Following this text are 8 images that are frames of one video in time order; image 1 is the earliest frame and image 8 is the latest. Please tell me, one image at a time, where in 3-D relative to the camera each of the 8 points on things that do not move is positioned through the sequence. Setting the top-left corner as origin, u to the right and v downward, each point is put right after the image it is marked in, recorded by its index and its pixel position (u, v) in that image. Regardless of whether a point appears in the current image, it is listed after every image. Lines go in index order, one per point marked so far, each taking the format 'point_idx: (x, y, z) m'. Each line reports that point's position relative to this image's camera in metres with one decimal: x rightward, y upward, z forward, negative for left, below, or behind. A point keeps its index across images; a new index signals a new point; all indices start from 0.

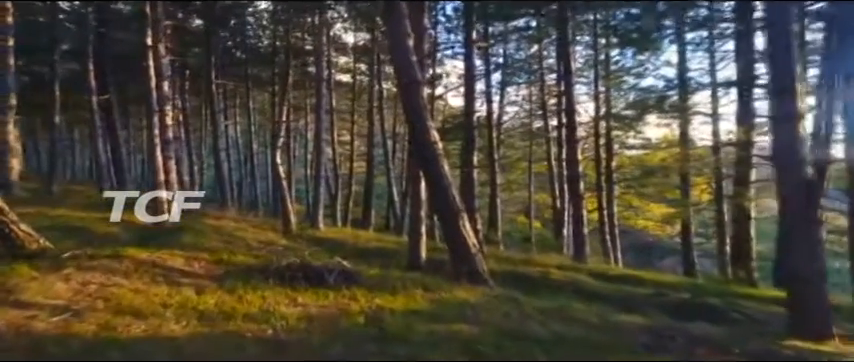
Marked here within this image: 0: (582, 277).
0: (+1.8, -1.1, +9.4) m
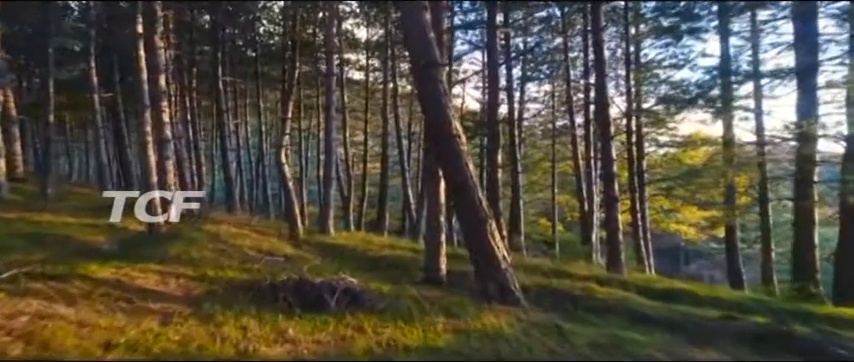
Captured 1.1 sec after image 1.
0: (+2.0, -1.1, +8.0) m
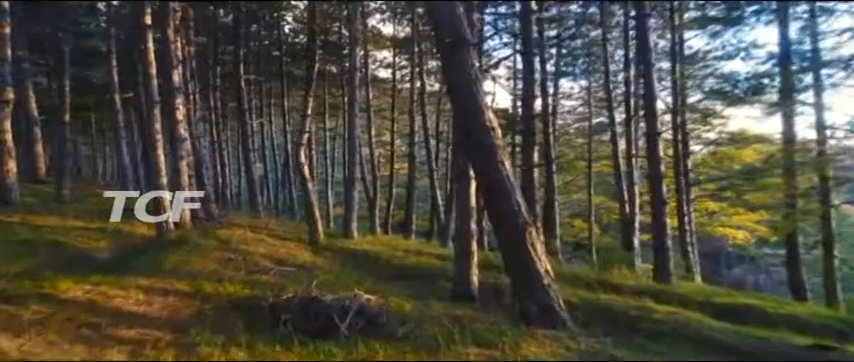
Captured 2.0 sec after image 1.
0: (+2.3, -1.1, +6.9) m
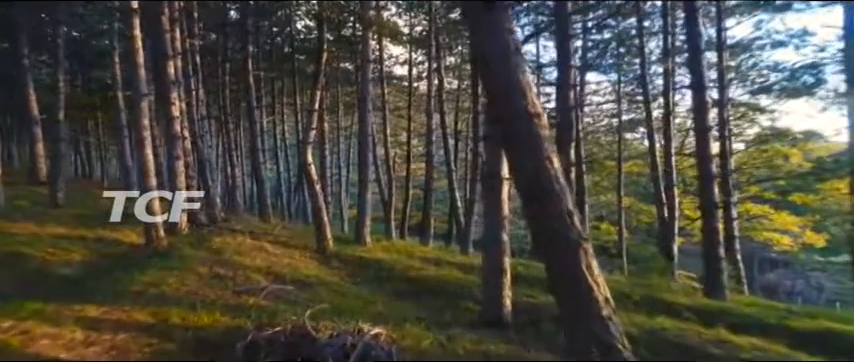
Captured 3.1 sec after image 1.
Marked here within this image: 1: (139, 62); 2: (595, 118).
0: (+2.4, -1.1, +5.6) m
1: (-3.7, +1.6, +10.5) m
2: (+3.9, +1.5, +19.0) m
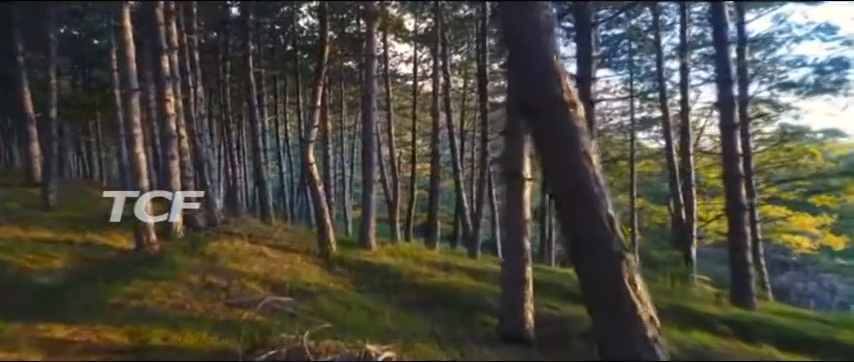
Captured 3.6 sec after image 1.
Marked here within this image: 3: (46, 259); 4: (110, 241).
0: (+2.5, -1.1, +4.9) m
1: (-3.6, +1.5, +9.9) m
2: (+4.1, +1.5, +18.4) m
3: (-3.8, -0.8, +8.1) m
4: (-3.8, -0.7, +10.0) m
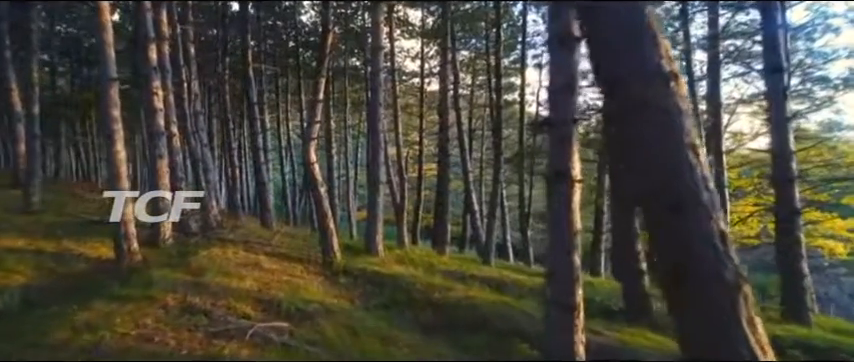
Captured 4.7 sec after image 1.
0: (+2.6, -1.1, +3.8) m
1: (-3.4, +1.5, +8.8) m
2: (+4.3, +1.5, +17.3) m
3: (-3.6, -0.8, +7.1) m
4: (-3.7, -0.7, +8.9) m
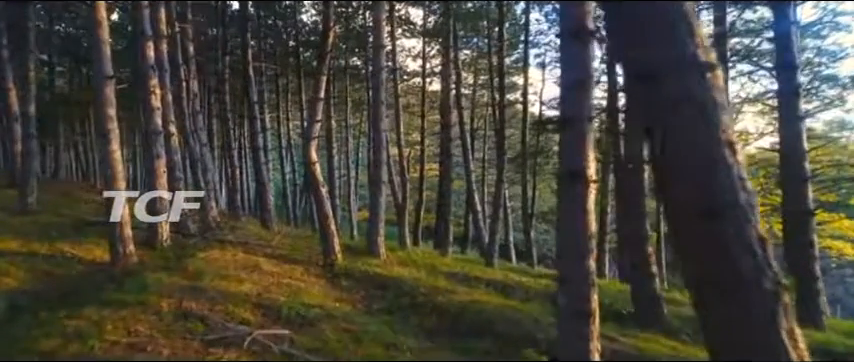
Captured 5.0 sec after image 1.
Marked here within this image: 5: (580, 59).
0: (+2.7, -1.1, +3.6) m
1: (-3.4, +1.5, +8.6) m
2: (+4.3, +1.5, +17.0) m
3: (-3.6, -0.8, +6.8) m
4: (-3.6, -0.8, +8.7) m
5: (+0.9, +0.7, +5.0) m
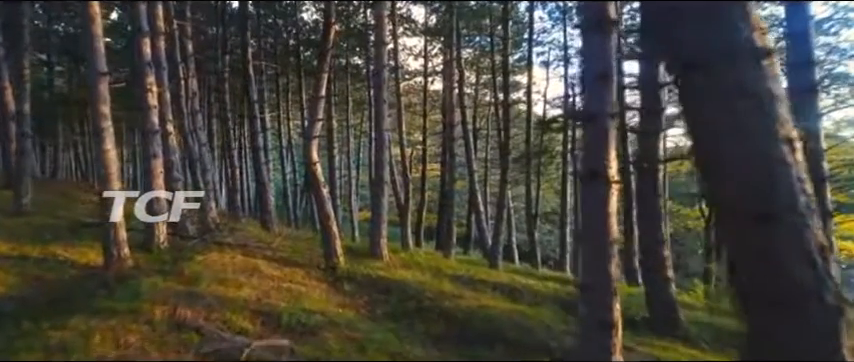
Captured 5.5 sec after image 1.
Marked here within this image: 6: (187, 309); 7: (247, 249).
0: (+2.7, -1.1, +3.3) m
1: (-3.3, +1.5, +8.3) m
2: (+4.4, +1.5, +16.7) m
3: (-3.5, -0.8, +6.5) m
4: (-3.6, -0.8, +8.4) m
5: (+1.0, +0.7, +4.7) m
6: (-1.8, -0.9, +6.0) m
7: (-2.3, -0.9, +10.5) m
